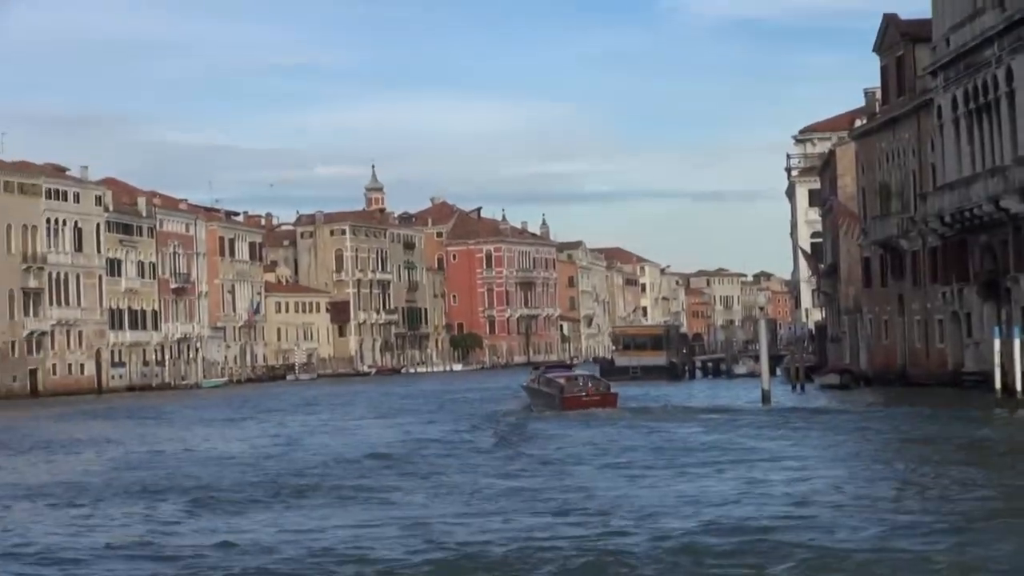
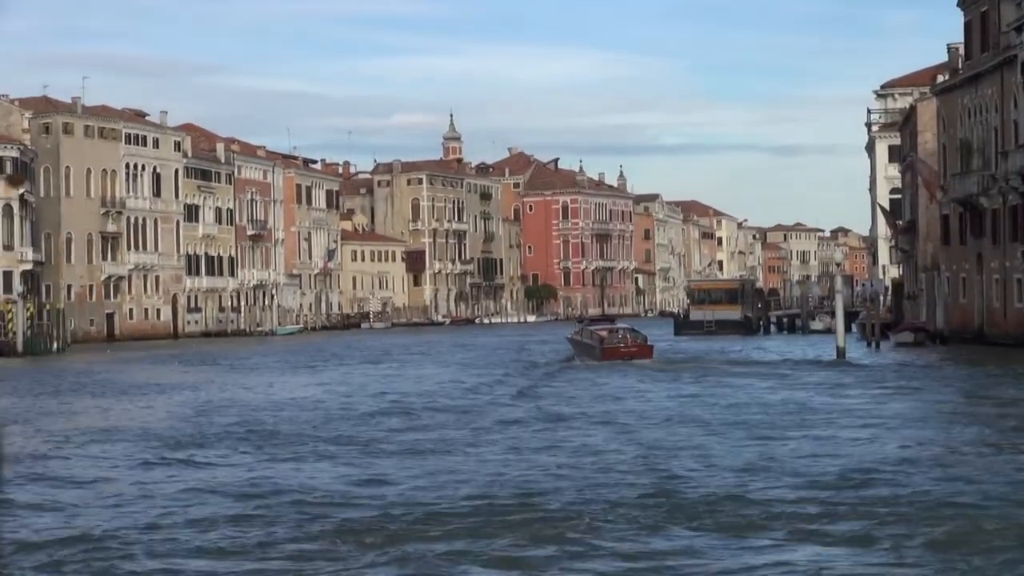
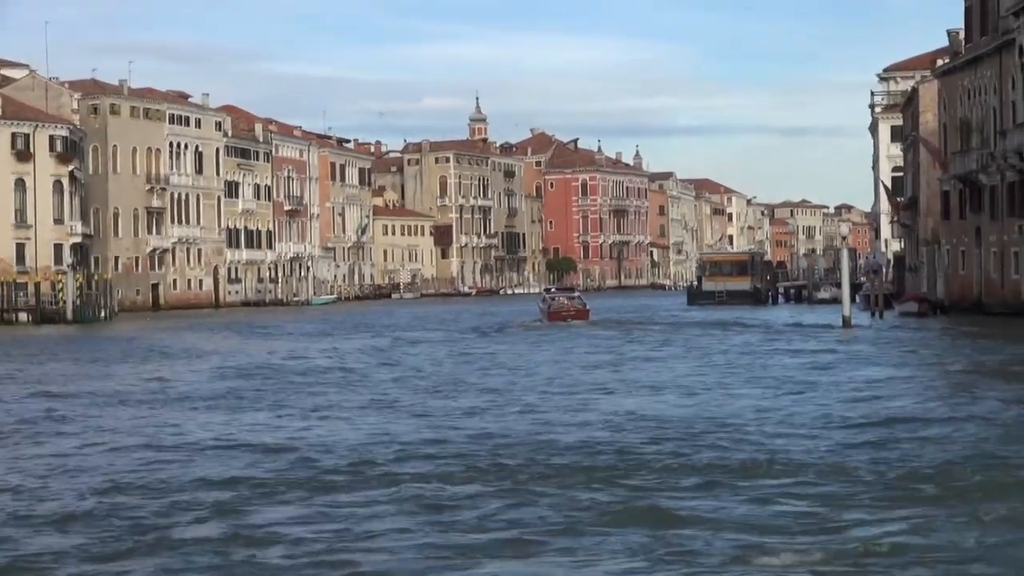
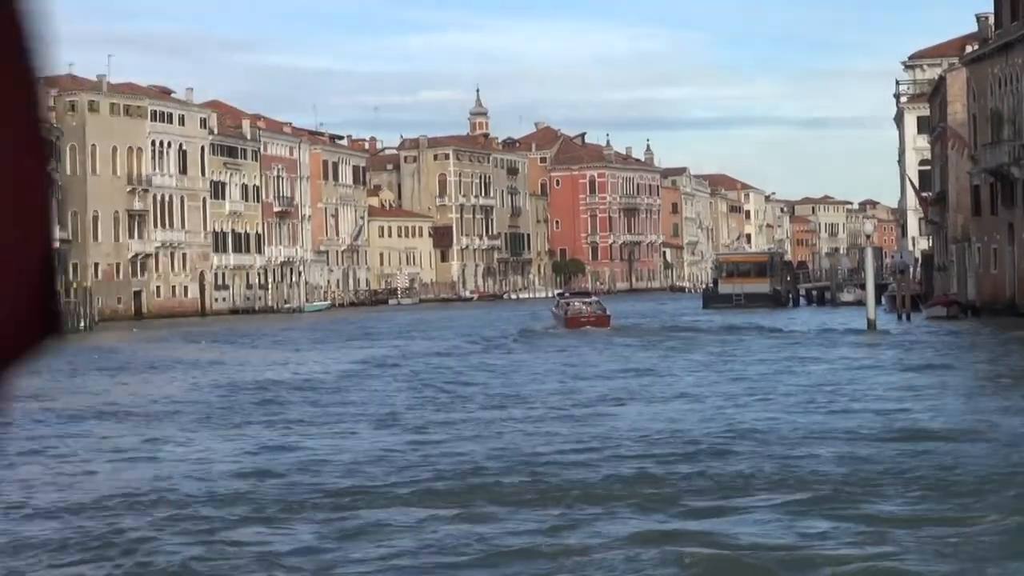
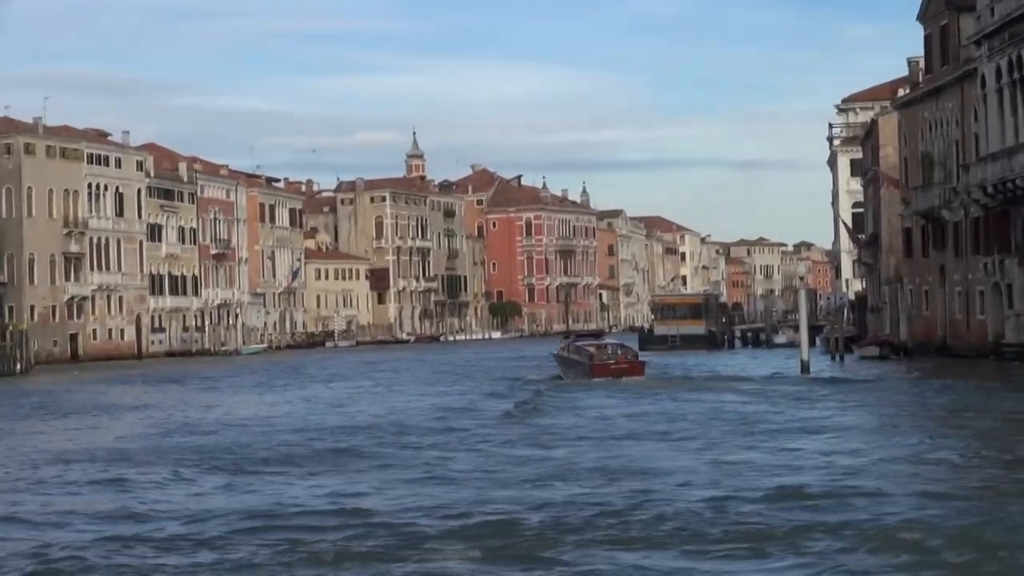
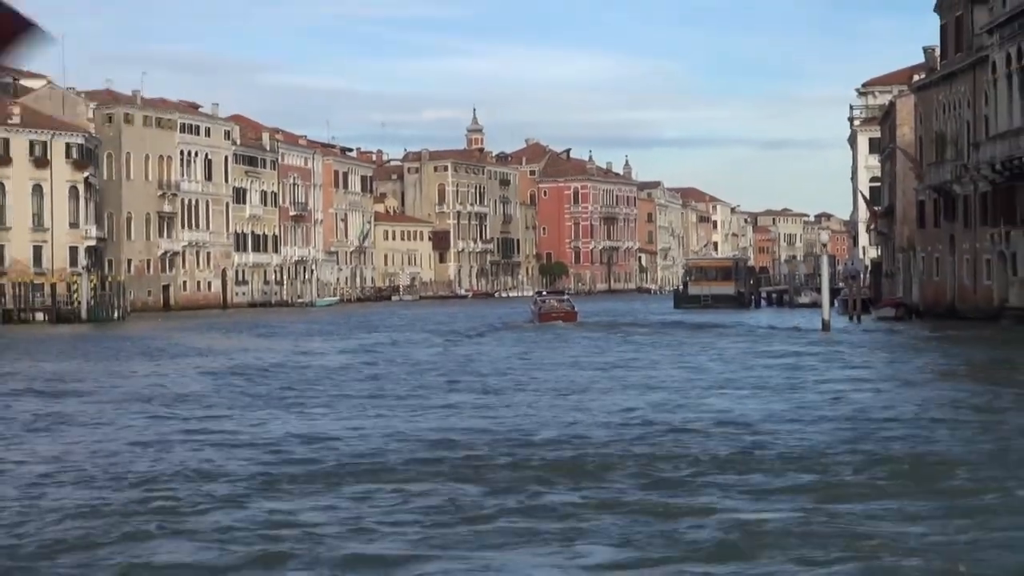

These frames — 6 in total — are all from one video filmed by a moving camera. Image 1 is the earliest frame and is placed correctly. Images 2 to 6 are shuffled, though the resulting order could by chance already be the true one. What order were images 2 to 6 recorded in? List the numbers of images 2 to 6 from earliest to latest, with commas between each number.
5, 2, 4, 3, 6
